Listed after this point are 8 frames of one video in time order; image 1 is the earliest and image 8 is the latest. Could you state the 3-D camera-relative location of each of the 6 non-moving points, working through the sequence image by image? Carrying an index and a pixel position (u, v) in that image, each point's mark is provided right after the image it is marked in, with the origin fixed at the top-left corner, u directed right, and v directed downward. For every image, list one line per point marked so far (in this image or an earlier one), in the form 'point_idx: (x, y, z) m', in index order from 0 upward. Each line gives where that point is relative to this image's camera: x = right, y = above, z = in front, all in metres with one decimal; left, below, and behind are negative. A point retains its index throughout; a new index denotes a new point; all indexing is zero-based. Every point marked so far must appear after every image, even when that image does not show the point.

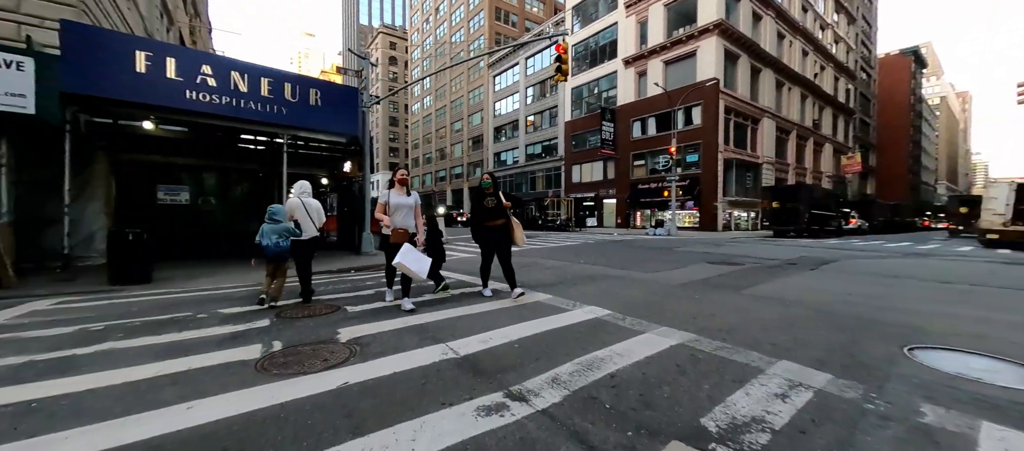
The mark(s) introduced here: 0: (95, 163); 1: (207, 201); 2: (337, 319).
0: (-11.3, +1.7, +9.5) m
1: (-10.0, +0.8, +11.6) m
2: (-2.7, -1.4, +5.4) m
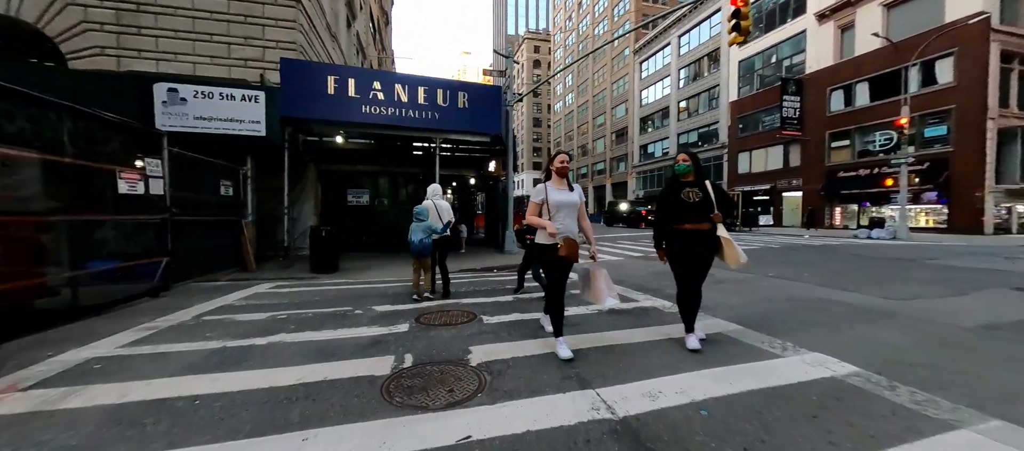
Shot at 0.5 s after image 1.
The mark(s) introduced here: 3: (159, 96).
0: (-6.9, +1.8, +11.9) m
1: (-5.0, +0.9, +13.3) m
2: (-0.6, -1.5, +4.9) m
3: (-8.5, +3.1, +8.5) m
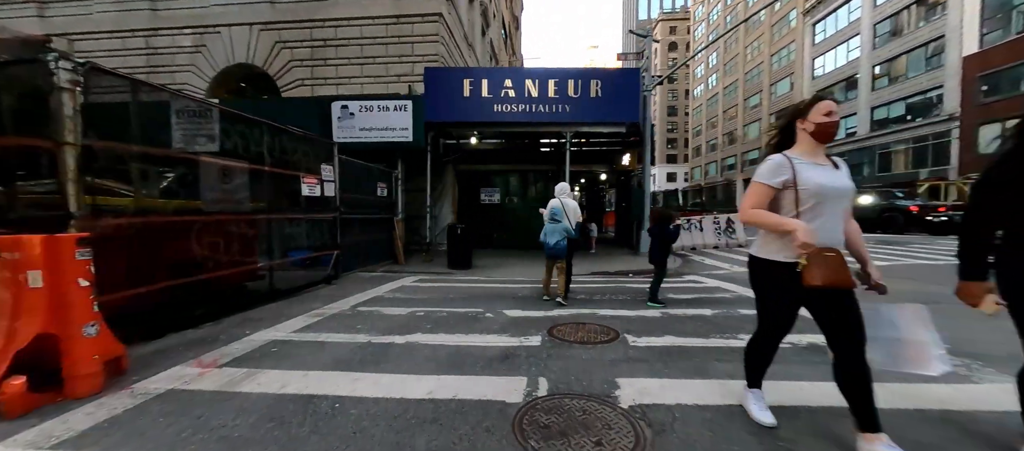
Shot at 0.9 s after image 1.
0: (-2.4, +1.9, +12.8) m
1: (0.0, +1.0, +13.4) m
2: (+1.2, -1.5, +4.0) m
3: (-5.0, +3.2, +10.1) m
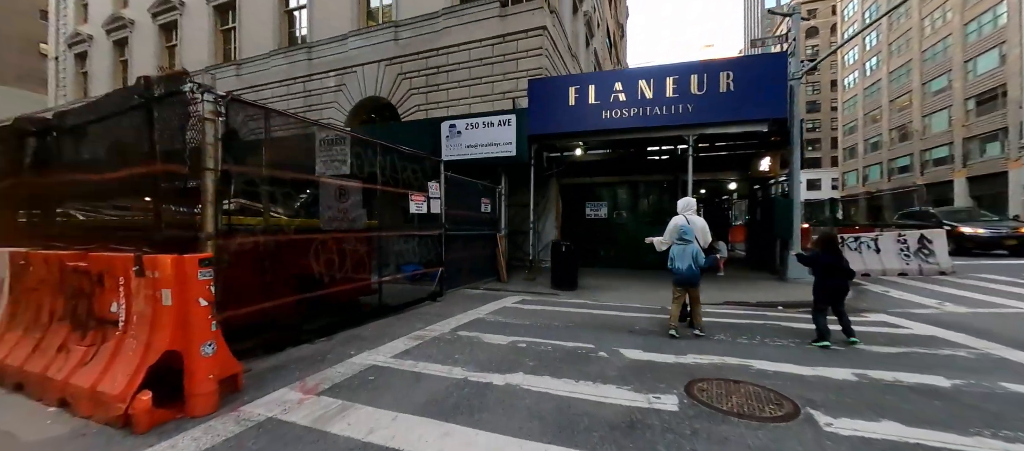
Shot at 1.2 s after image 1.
0: (+1.3, +1.3, +12.2) m
1: (+3.7, +0.4, +12.2) m
2: (+2.2, -1.7, +2.7) m
3: (-2.0, +2.8, +10.4) m
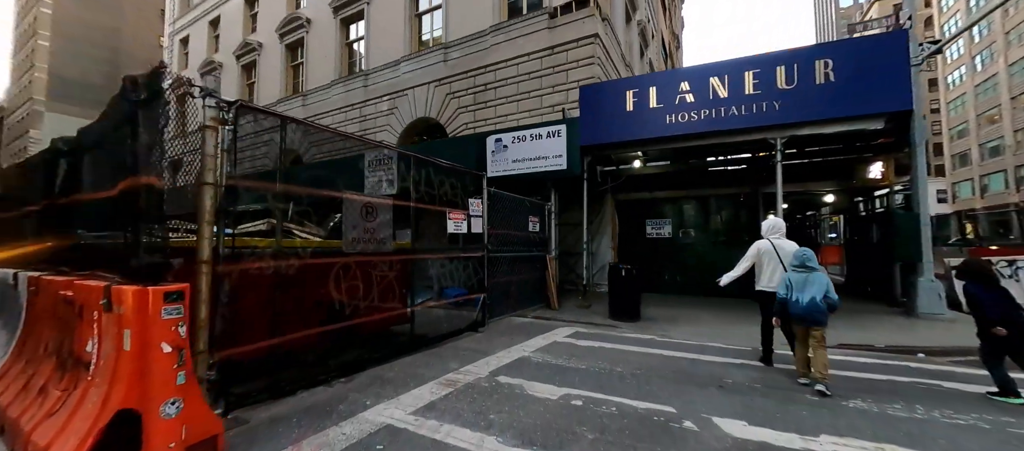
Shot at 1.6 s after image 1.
0: (+2.9, +0.7, +11.1) m
1: (+5.3, -0.2, +10.6) m
2: (+2.4, -1.8, +1.3) m
3: (-0.6, +2.2, +9.9) m
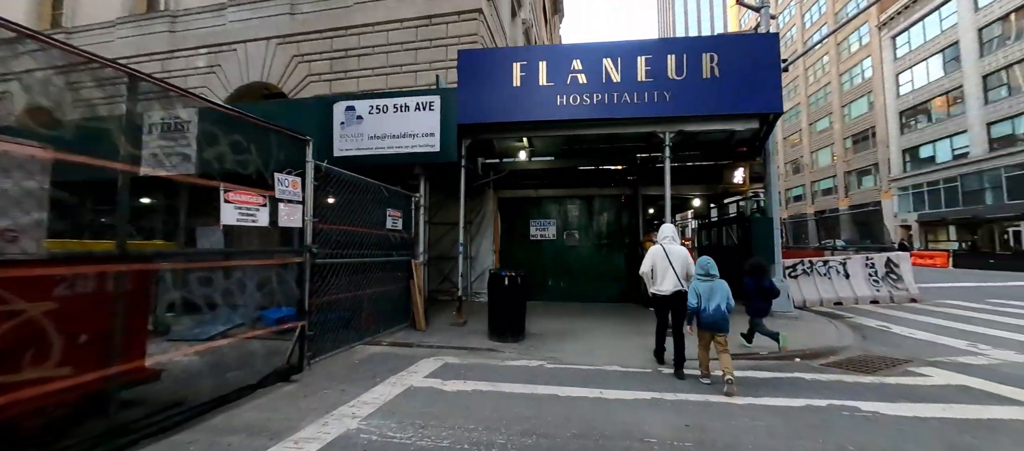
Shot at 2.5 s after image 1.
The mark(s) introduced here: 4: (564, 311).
0: (-0.7, +0.7, +9.6) m
1: (+1.7, -0.3, +9.9) m
2: (+1.9, -1.7, +0.2) m
3: (-3.6, +2.3, +7.4) m
4: (+1.3, -2.1, +8.5) m
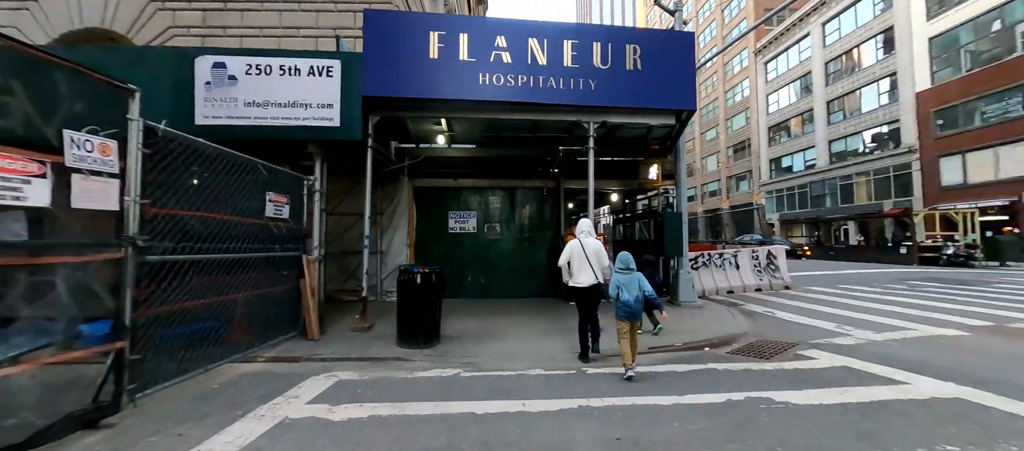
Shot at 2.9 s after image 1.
0: (-2.7, +0.9, +8.6) m
1: (-0.5, -0.1, +9.5) m
2: (+1.8, -1.6, 0.0) m
3: (-5.1, +2.5, +5.7) m
4: (-0.6, -1.9, +7.9) m
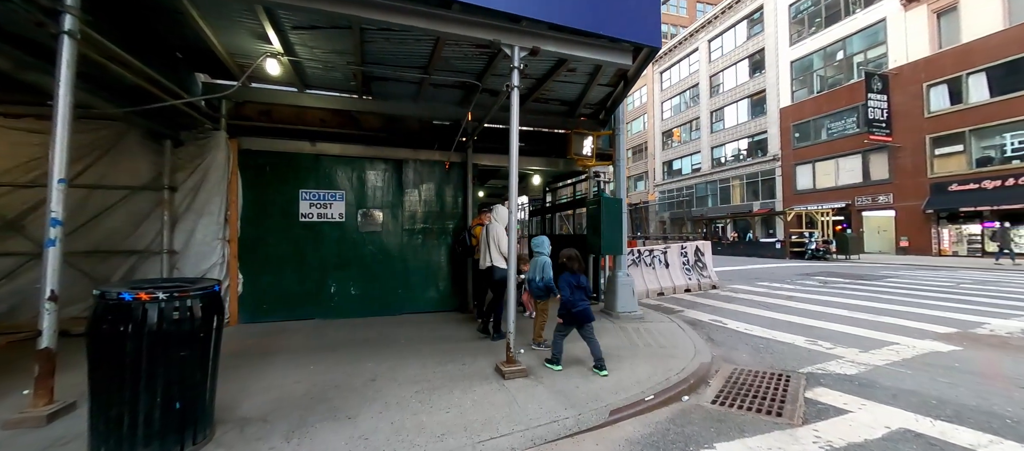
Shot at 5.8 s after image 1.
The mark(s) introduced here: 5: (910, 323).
0: (-4.6, +1.1, +5.2) m
1: (-2.6, +0.2, +6.6) m
2: (+2.0, -1.6, -1.9) m
3: (-6.1, +2.7, +1.9) m
4: (-2.4, -1.6, +5.2) m
5: (+6.1, -1.5, +5.4) m
